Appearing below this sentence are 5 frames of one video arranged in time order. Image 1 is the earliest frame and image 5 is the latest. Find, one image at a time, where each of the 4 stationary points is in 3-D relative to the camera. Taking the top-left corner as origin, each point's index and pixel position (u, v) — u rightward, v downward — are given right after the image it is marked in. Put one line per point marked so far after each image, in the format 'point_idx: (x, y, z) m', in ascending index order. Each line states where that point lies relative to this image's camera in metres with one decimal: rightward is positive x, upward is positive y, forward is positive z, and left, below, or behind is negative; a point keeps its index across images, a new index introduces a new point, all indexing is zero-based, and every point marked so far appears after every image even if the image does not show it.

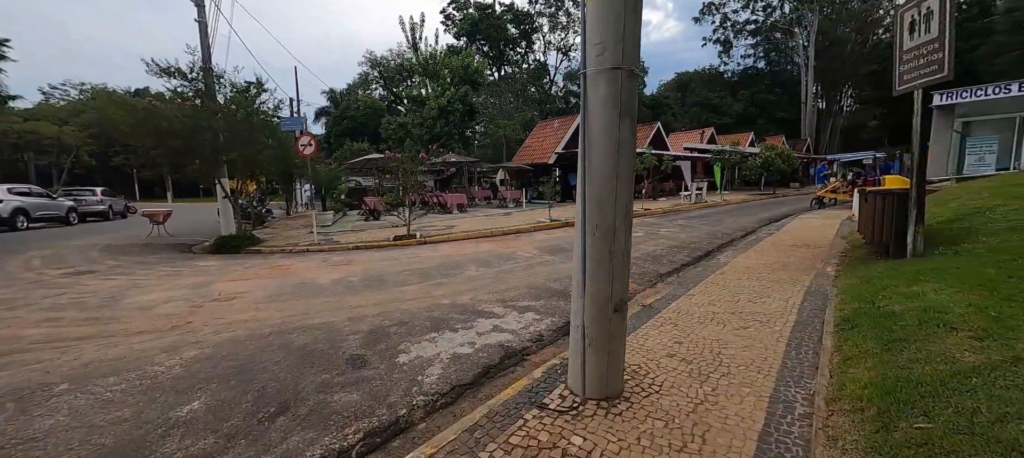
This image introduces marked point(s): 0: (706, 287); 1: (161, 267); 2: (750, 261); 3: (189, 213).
0: (+2.7, -0.8, +5.3) m
1: (-7.0, -0.8, +7.5) m
2: (+4.4, -0.6, +6.9) m
3: (-17.0, +0.8, +19.9) m
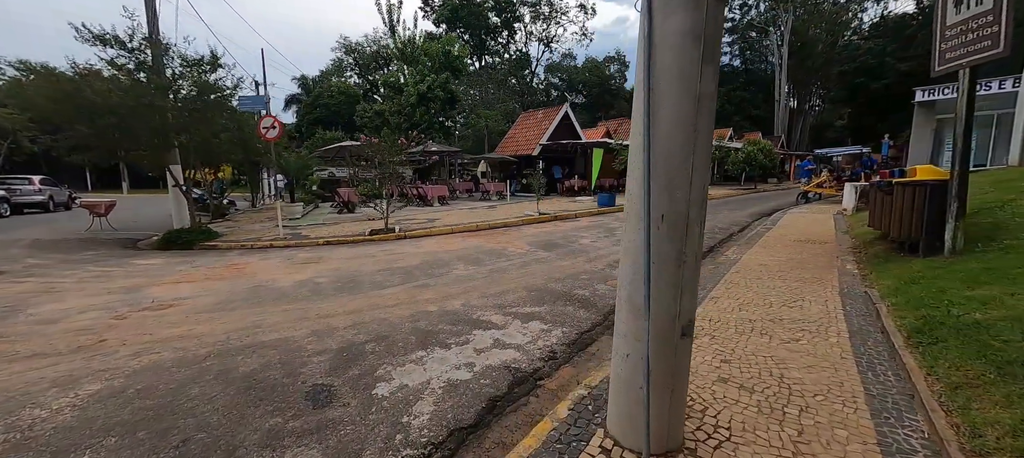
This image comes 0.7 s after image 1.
0: (+2.7, -0.7, +4.7) m
1: (-7.1, -0.6, +6.4) m
2: (+4.3, -0.5, +6.4) m
3: (-17.8, +1.2, +18.2) m
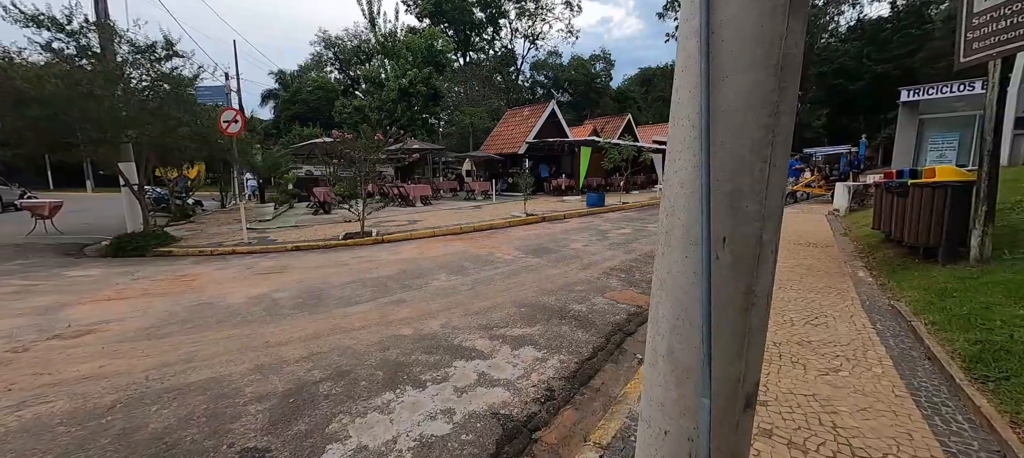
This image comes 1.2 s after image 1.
0: (+2.5, -0.8, +4.3) m
1: (-7.3, -0.7, +5.6) m
2: (+4.1, -0.5, +6.0) m
3: (-18.5, +1.1, +16.9) m
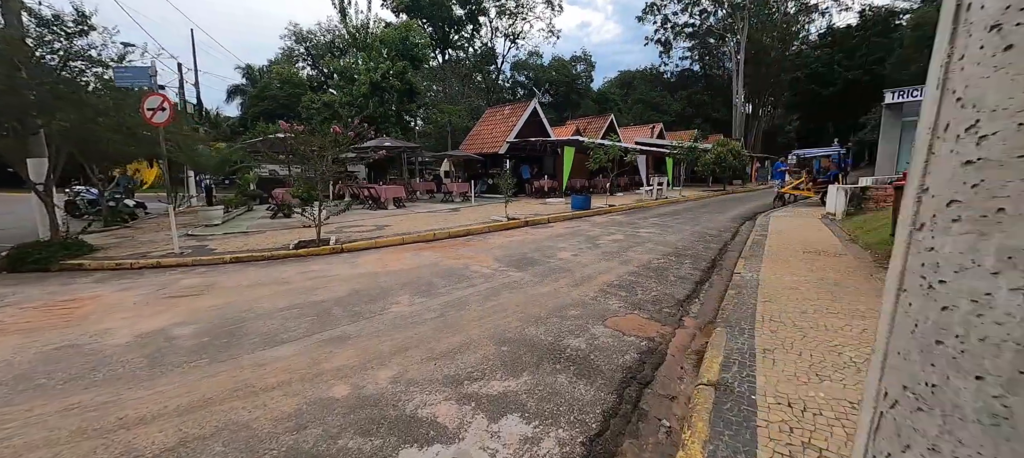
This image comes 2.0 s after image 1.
0: (+2.3, -0.9, +3.4) m
1: (-7.6, -0.9, +4.2) m
2: (+3.8, -0.7, +5.3) m
3: (-19.3, +0.9, +15.0) m
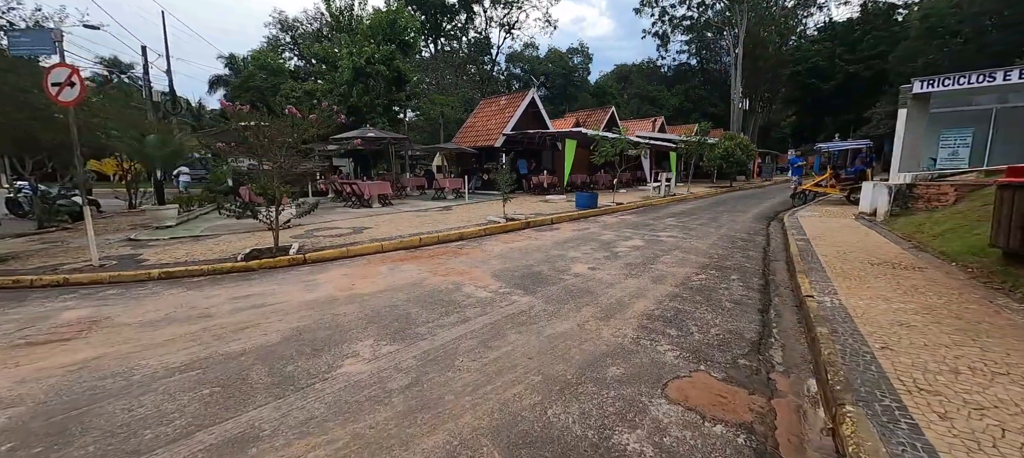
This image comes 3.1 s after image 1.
0: (+2.4, -1.1, +2.1) m
1: (-7.5, -1.0, +2.8) m
2: (+3.8, -0.8, +4.0) m
3: (-19.4, +0.9, +13.4) m
